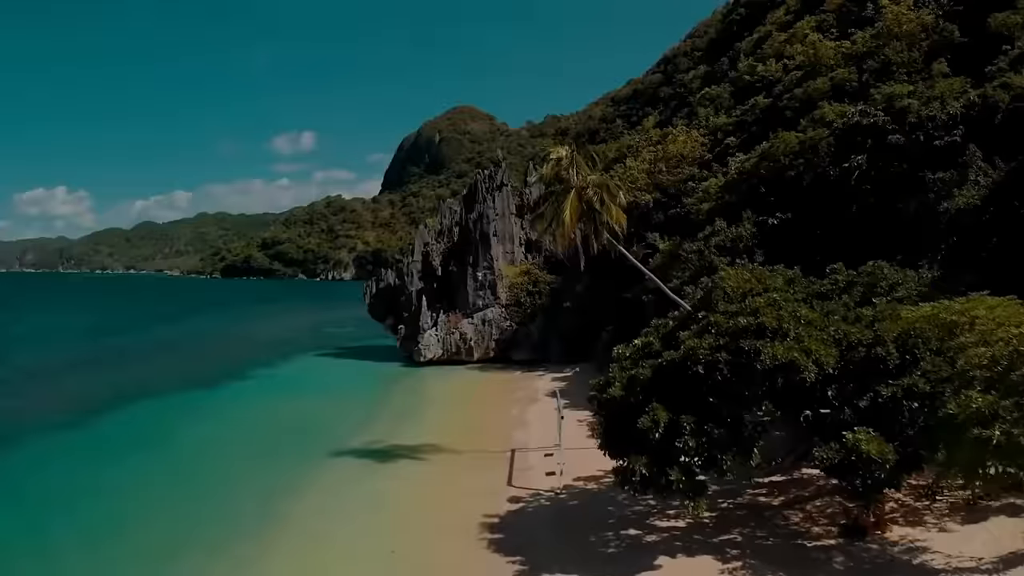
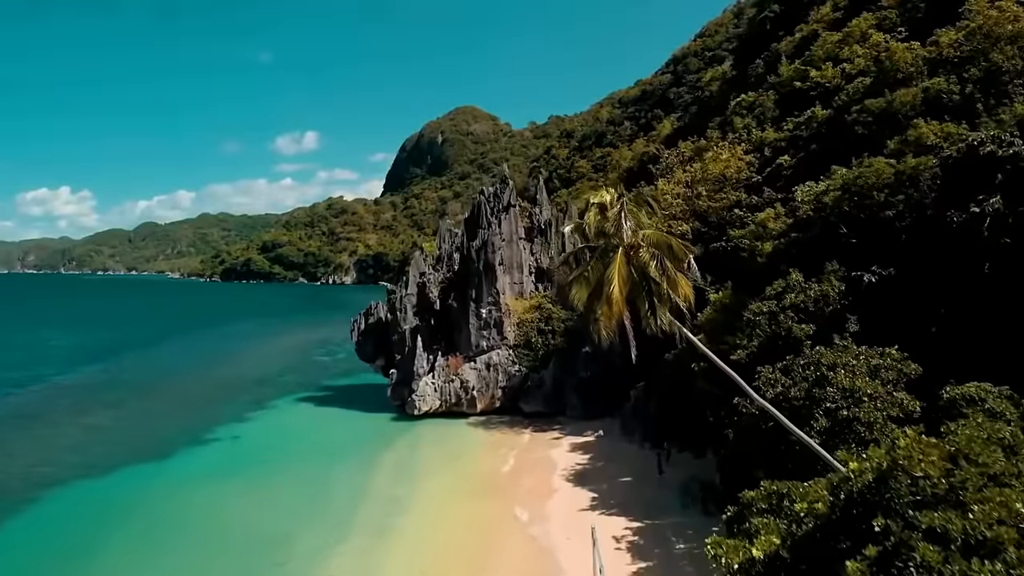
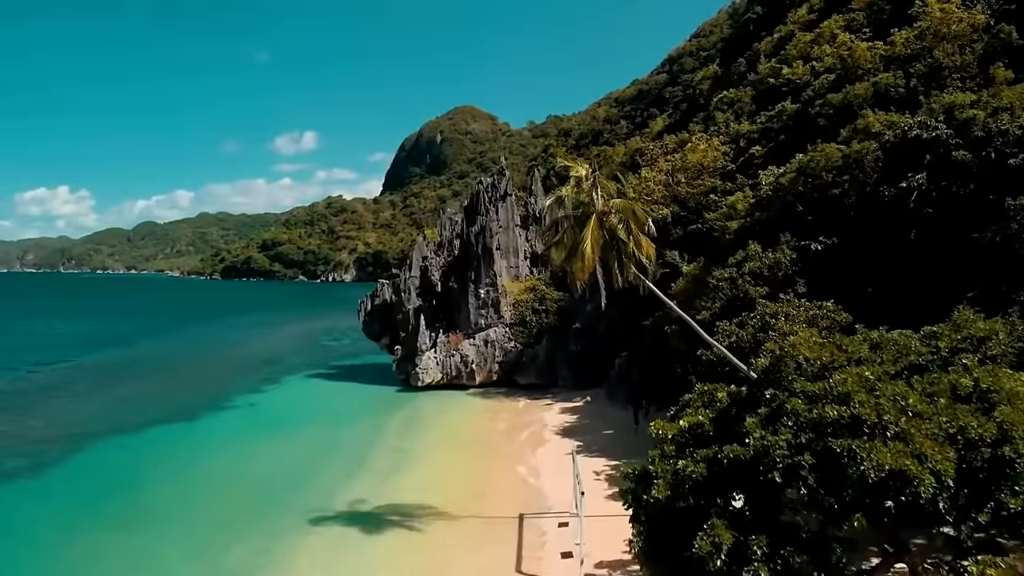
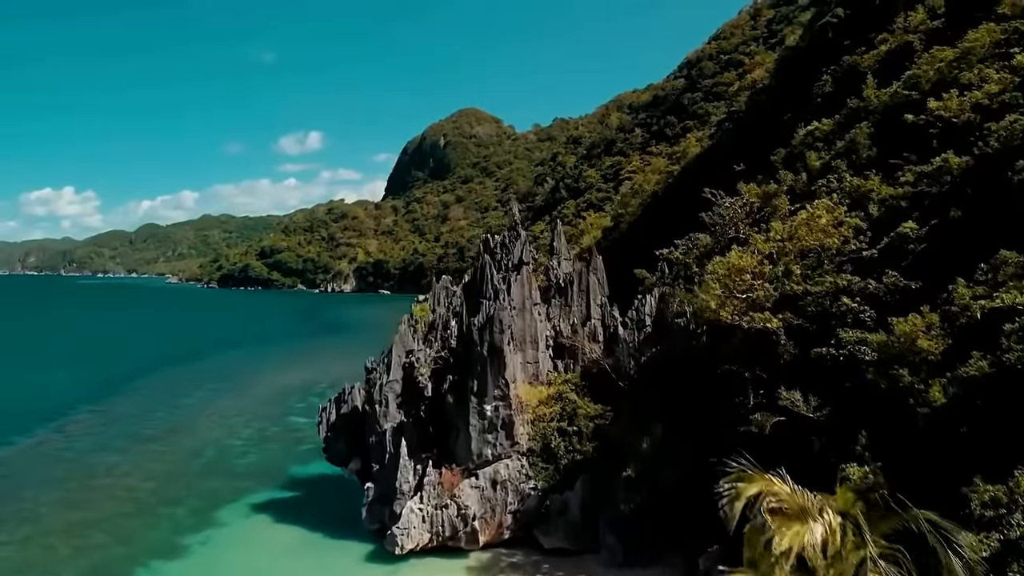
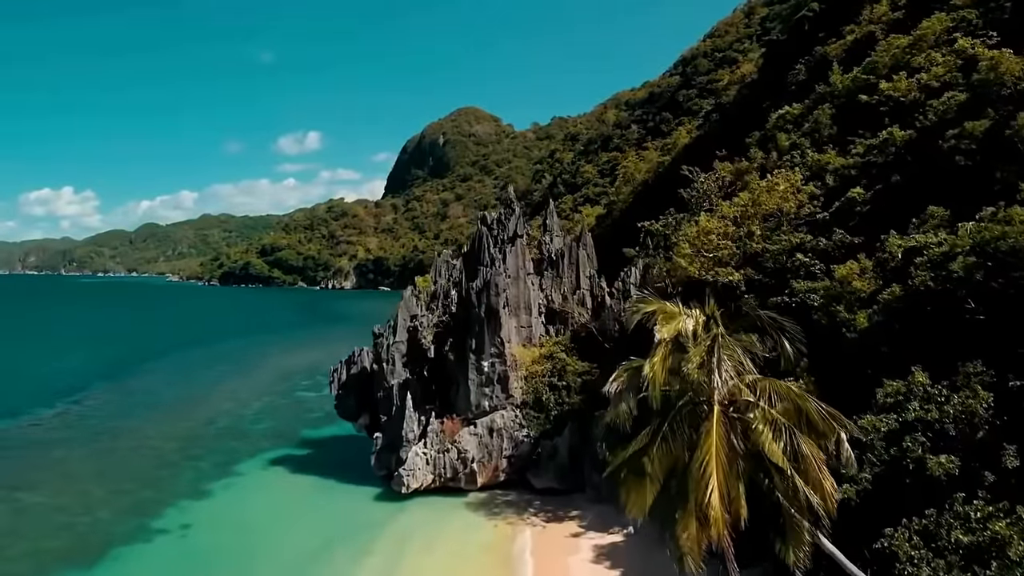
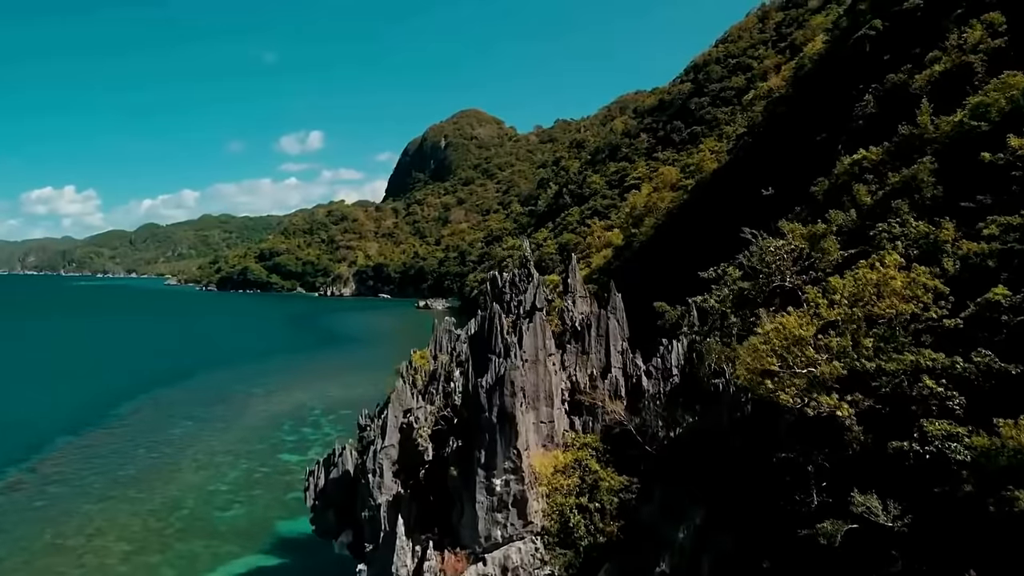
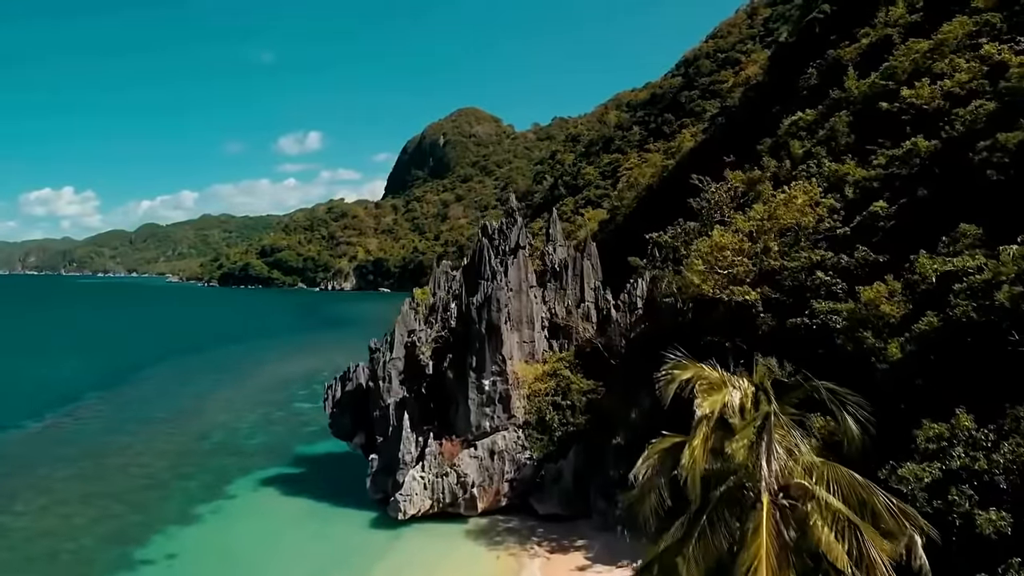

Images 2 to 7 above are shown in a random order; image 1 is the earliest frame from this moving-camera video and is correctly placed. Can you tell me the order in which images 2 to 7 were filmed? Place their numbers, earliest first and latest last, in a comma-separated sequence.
3, 2, 5, 7, 4, 6
